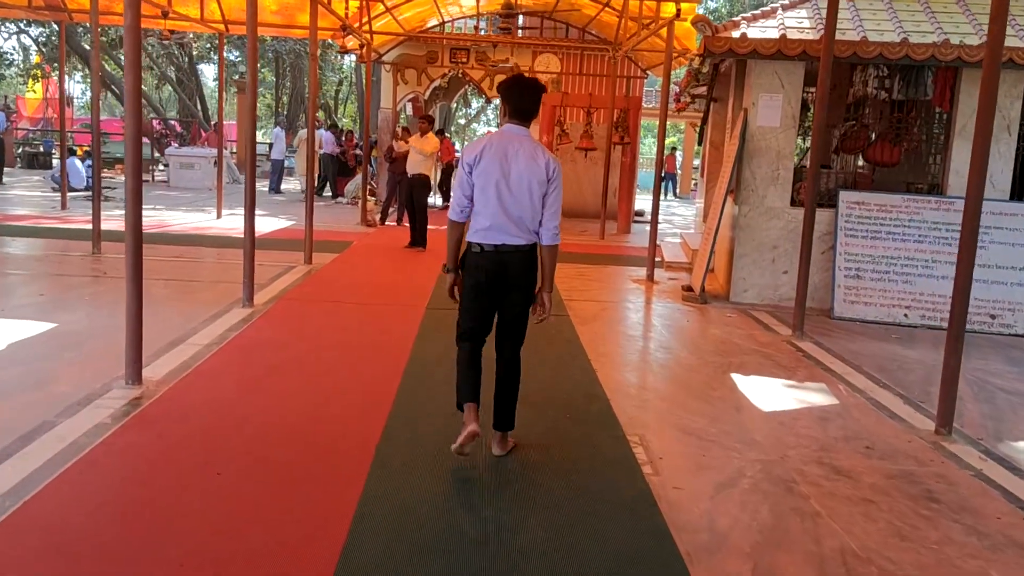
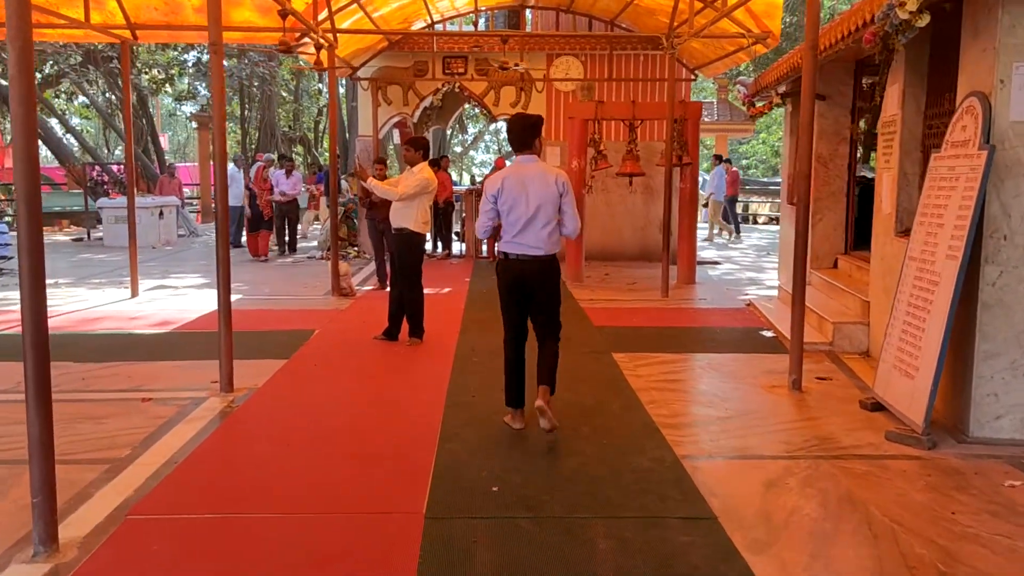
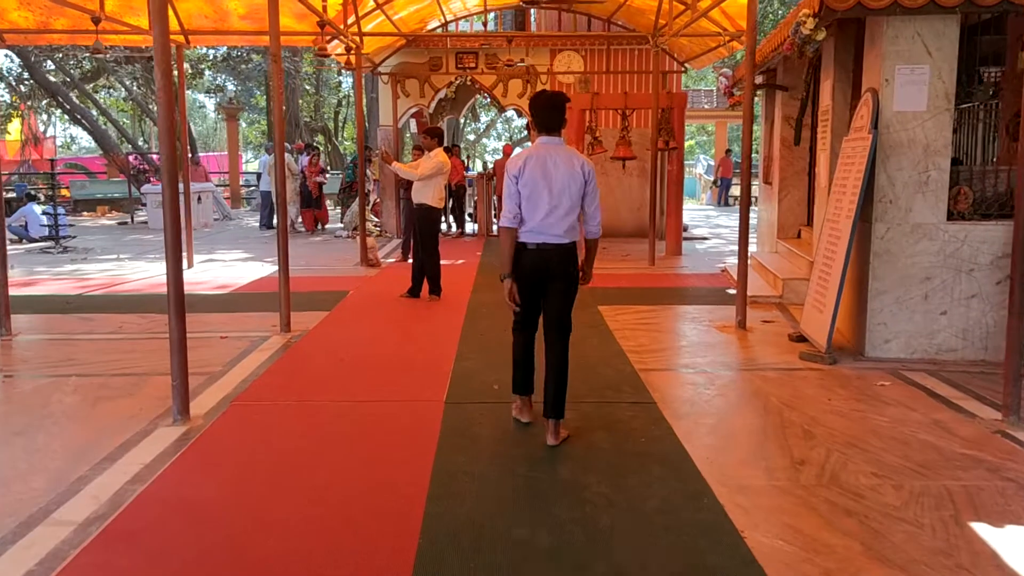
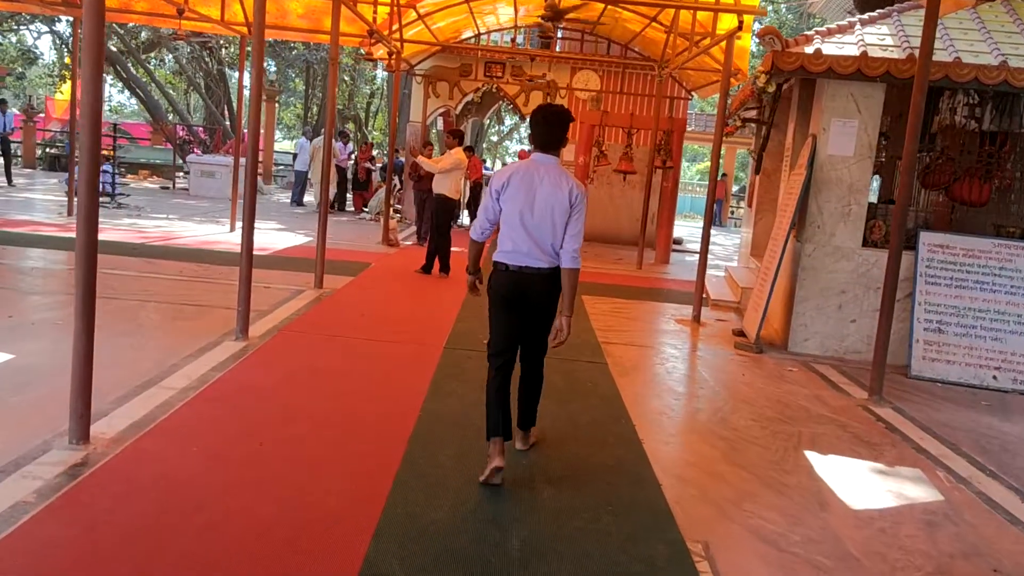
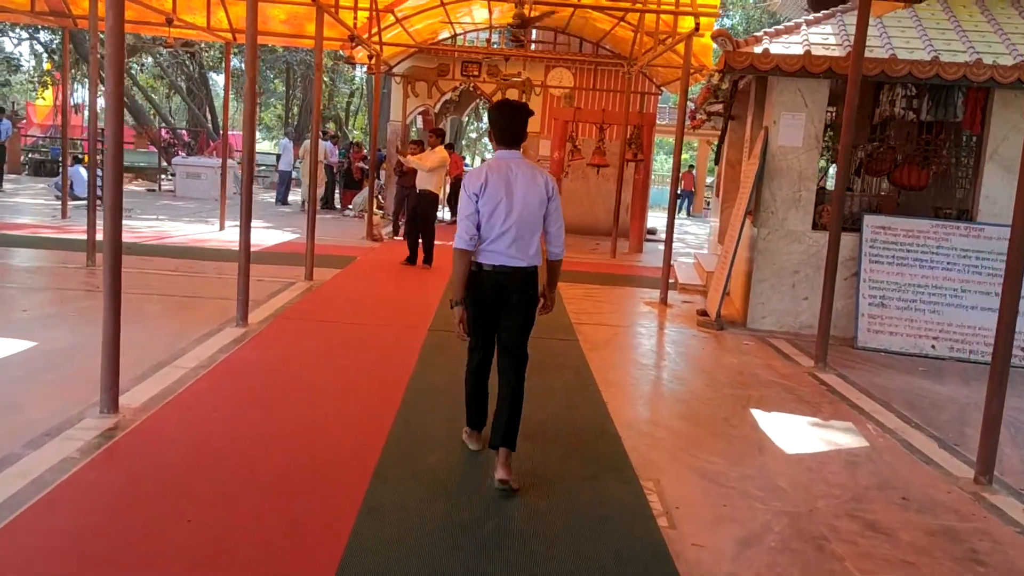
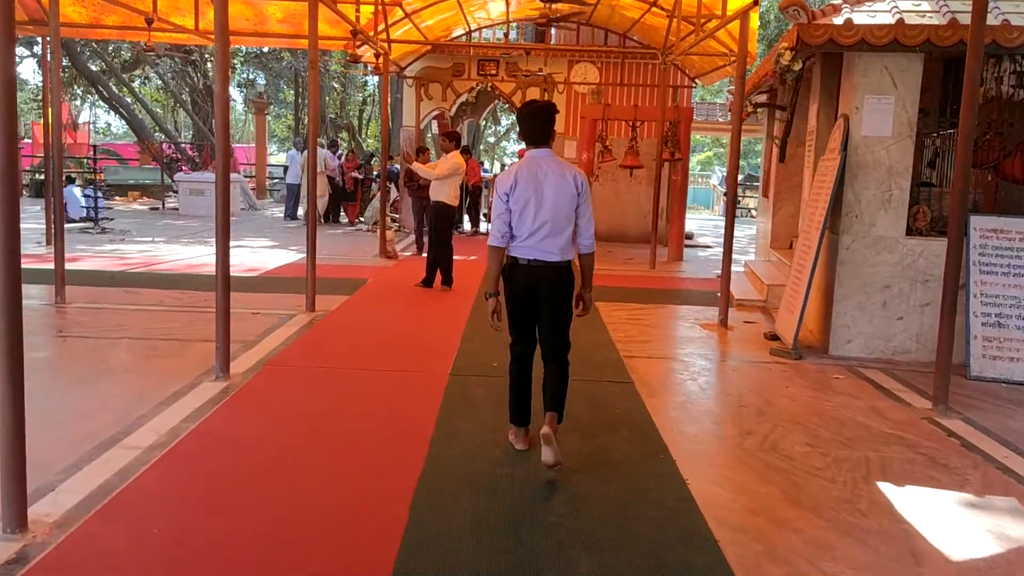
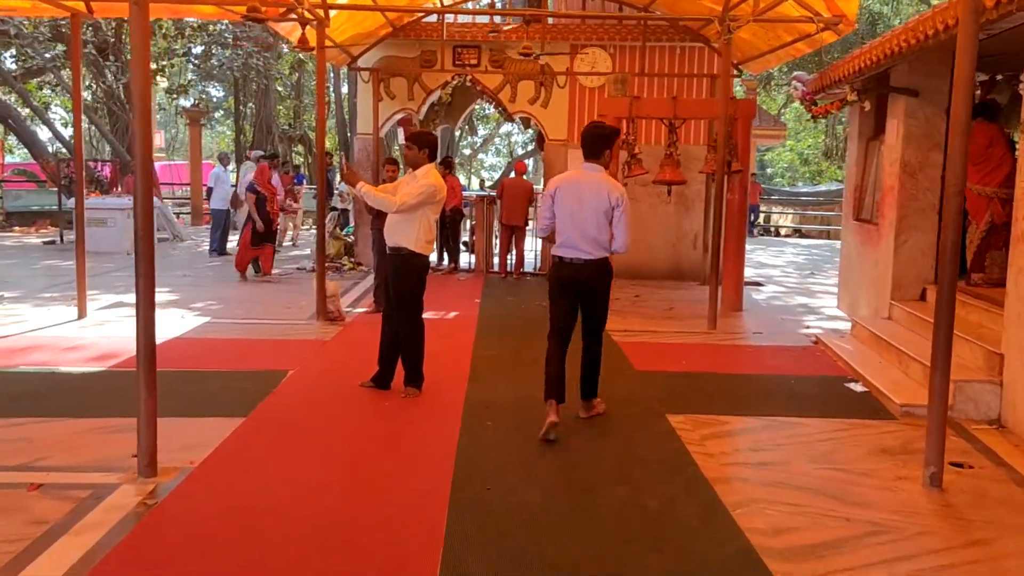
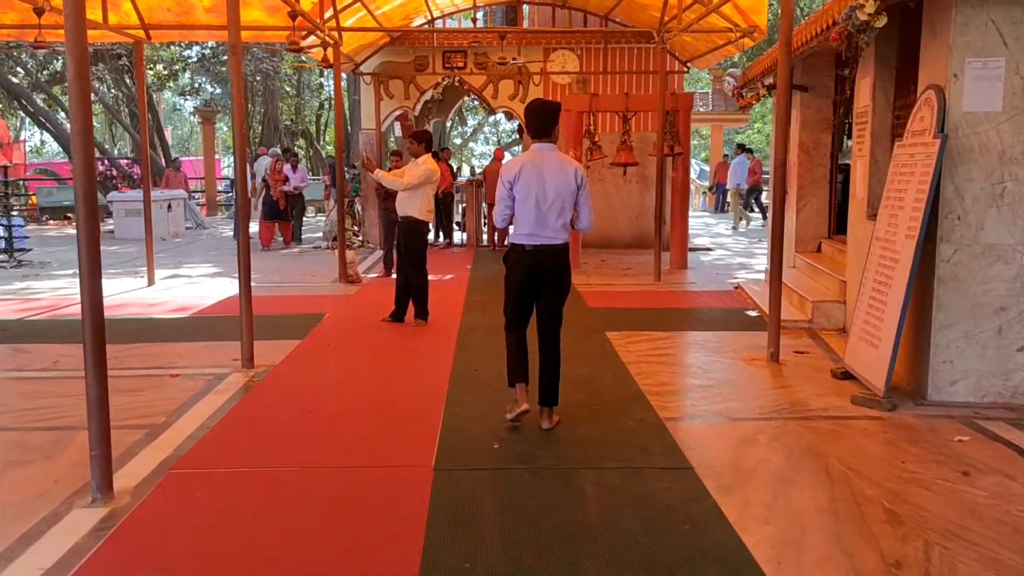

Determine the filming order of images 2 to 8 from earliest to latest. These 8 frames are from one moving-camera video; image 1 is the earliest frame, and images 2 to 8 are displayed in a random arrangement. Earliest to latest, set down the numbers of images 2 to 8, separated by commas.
5, 4, 6, 3, 8, 2, 7
